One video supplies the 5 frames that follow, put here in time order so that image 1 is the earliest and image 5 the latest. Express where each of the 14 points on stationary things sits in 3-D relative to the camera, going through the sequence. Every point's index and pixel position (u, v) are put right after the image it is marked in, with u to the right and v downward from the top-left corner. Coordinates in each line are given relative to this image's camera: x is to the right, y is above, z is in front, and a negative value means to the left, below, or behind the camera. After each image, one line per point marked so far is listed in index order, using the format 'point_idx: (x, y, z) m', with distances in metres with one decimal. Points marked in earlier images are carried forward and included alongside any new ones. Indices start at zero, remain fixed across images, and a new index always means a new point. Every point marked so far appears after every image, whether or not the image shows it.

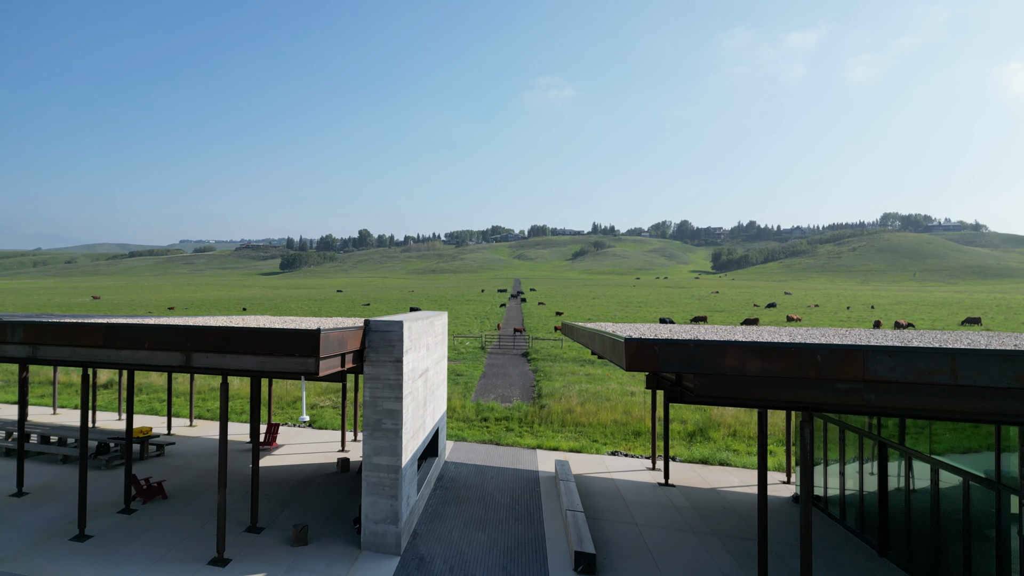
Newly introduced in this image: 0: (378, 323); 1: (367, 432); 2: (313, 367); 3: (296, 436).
0: (-2.9, -0.8, +10.5) m
1: (-3.1, -3.1, +10.4) m
2: (-3.4, -1.4, +8.4) m
3: (-8.2, -5.7, +18.6) m
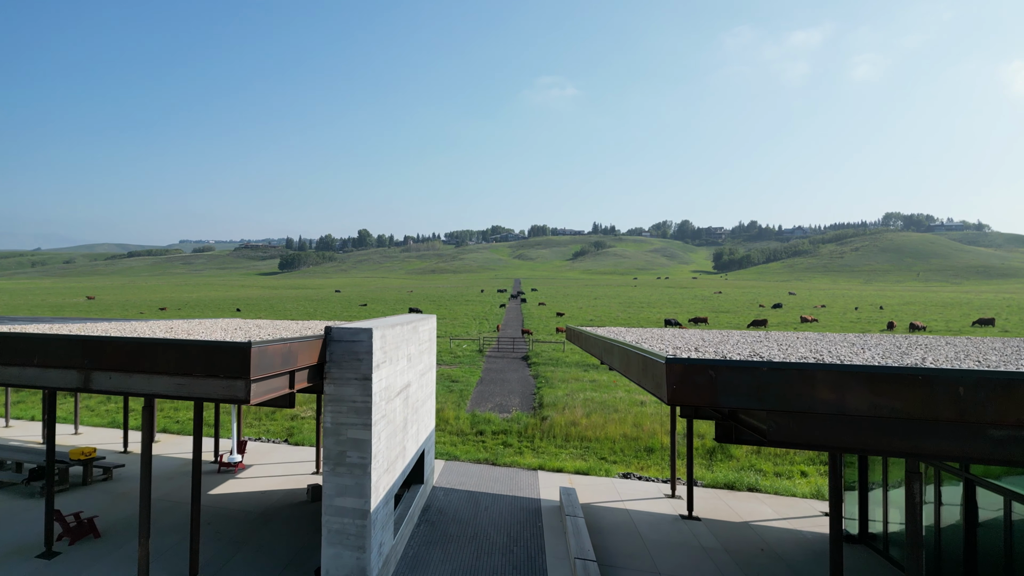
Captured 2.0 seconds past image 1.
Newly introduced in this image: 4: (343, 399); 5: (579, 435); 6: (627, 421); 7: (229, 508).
0: (-2.9, -0.8, +8.4) m
1: (-3.2, -3.1, +8.4) m
2: (-3.5, -1.4, +6.4) m
3: (-8.3, -5.7, +16.5) m
4: (-2.9, -1.9, +8.3) m
5: (+2.6, -5.8, +19.1) m
6: (+4.7, -5.5, +20.0) m
7: (-7.3, -5.7, +12.5) m
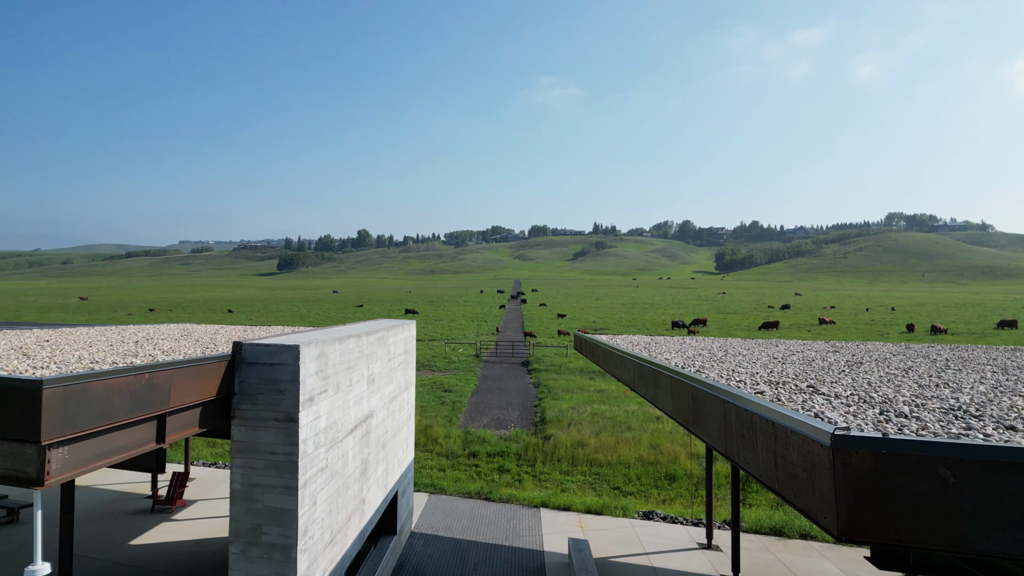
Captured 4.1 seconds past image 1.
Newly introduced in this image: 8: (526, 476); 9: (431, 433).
0: (-3.0, -0.7, +5.8) m
1: (-3.2, -3.0, +5.7) m
2: (-3.6, -1.3, +3.7) m
3: (-8.4, -5.7, +13.9) m
4: (-3.0, -1.9, +5.7) m
5: (+2.6, -5.8, +16.4) m
6: (+4.6, -5.5, +17.3) m
7: (-7.4, -5.7, +9.9) m
8: (+0.5, -6.0, +15.4) m
9: (-3.1, -5.5, +18.4) m
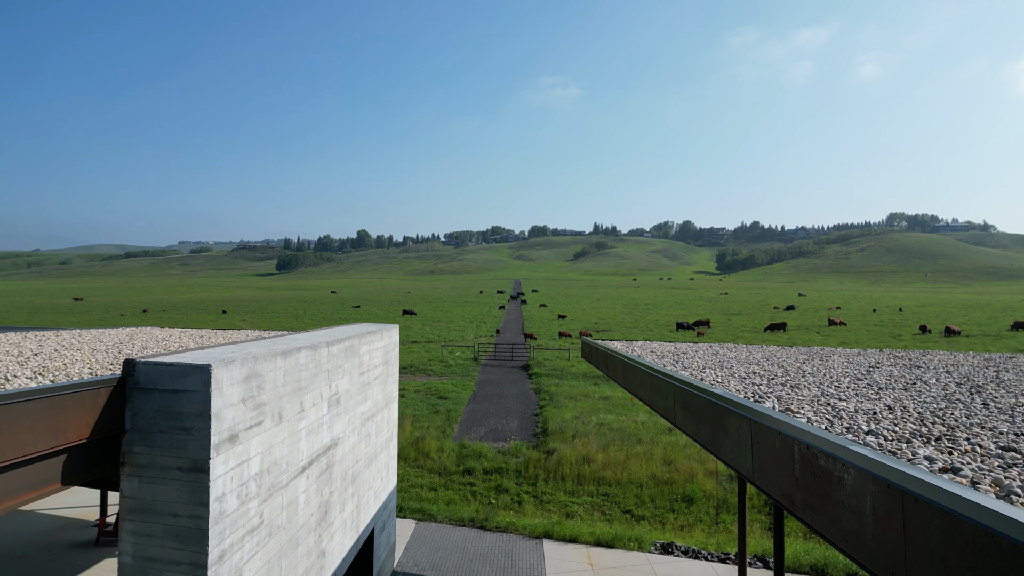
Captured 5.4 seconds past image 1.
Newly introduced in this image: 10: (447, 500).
0: (-3.1, -0.7, +4.2) m
1: (-3.3, -3.0, +4.1) m
2: (-3.6, -1.3, +2.1) m
3: (-8.4, -5.6, +12.3) m
4: (-3.0, -1.8, +4.1) m
5: (+2.5, -5.8, +14.8) m
6: (+4.6, -5.5, +15.7) m
7: (-7.4, -5.6, +8.3) m
8: (+0.4, -5.9, +13.8) m
9: (-3.1, -5.5, +16.8) m
10: (-1.8, -5.9, +13.6) m
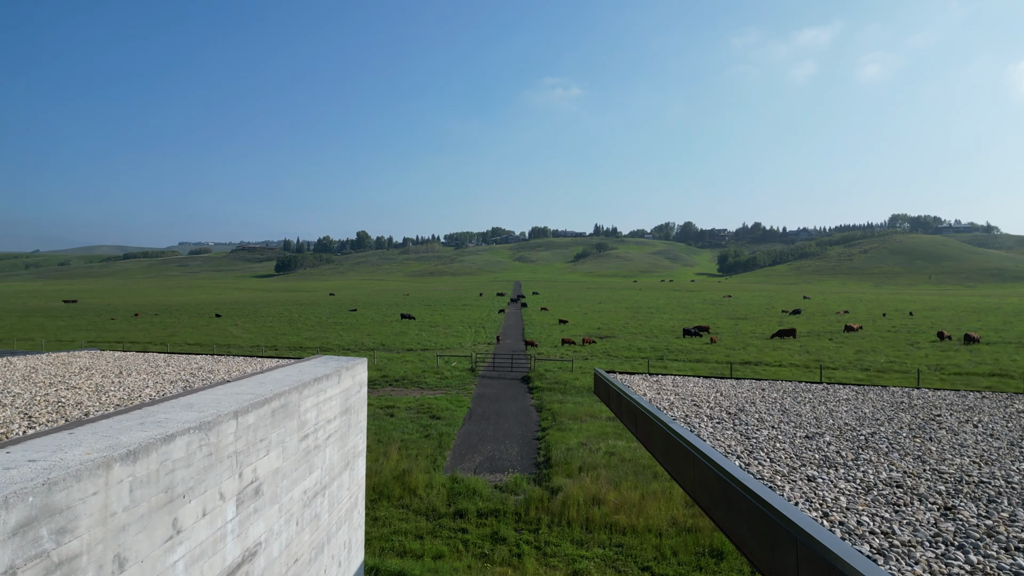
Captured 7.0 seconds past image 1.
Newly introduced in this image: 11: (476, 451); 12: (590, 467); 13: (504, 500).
0: (-3.1, -1.1, +2.1) m
1: (-3.3, -3.4, +2.1) m
2: (-3.7, -1.7, +0.1) m
3: (-8.4, -6.0, +10.2) m
4: (-3.1, -2.2, +2.1) m
5: (+2.5, -6.2, +12.8) m
6: (+4.5, -5.9, +13.6) m
7: (-7.5, -6.0, +6.2) m
8: (+0.4, -6.4, +11.8) m
9: (-3.1, -5.9, +14.8) m
10: (-1.9, -6.3, +11.6) m
11: (-1.3, -6.0, +17.8) m
12: (+2.5, -5.7, +15.6) m
13: (-0.2, -6.1, +13.9) m
